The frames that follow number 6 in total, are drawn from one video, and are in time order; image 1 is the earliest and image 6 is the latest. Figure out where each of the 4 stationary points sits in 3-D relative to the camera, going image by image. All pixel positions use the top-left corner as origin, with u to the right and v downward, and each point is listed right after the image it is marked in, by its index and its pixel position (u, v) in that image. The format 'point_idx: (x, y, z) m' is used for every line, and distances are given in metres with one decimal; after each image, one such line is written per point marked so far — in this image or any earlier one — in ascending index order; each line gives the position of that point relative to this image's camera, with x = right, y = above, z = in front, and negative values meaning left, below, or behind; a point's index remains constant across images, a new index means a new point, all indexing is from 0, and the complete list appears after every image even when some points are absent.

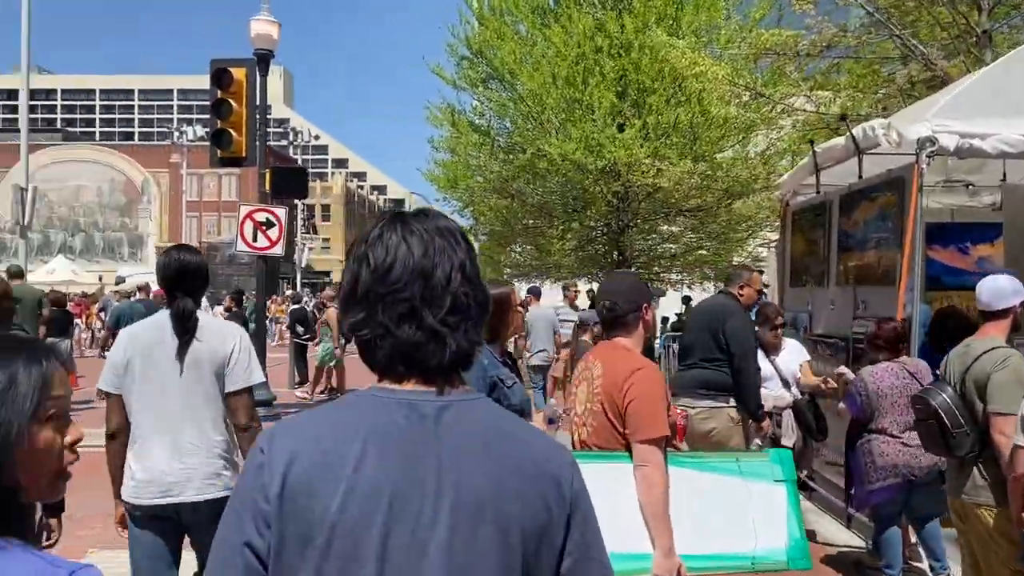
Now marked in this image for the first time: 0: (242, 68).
0: (-3.9, +3.2, +11.8) m
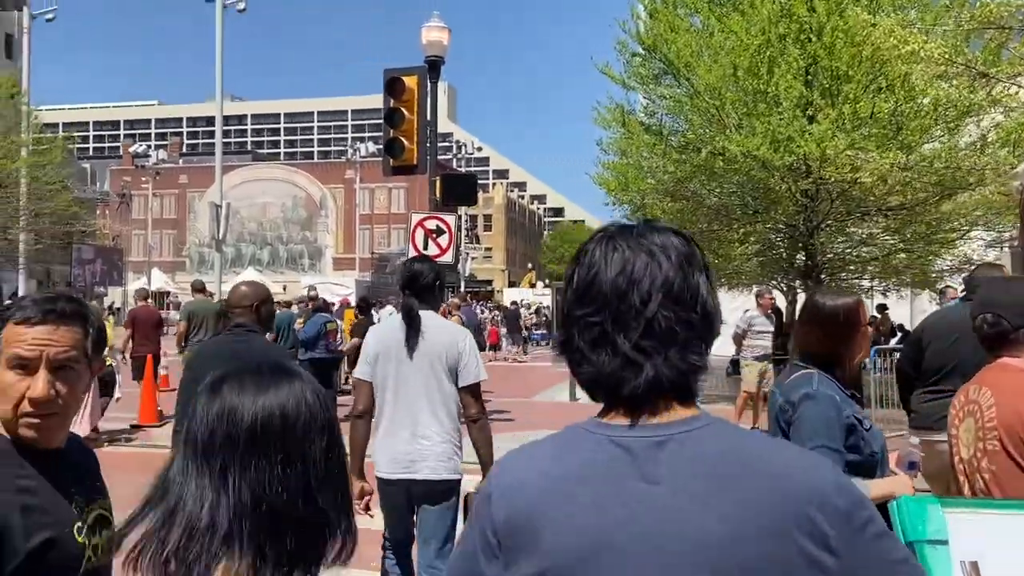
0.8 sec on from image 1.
0: (-1.4, +3.1, +11.7) m
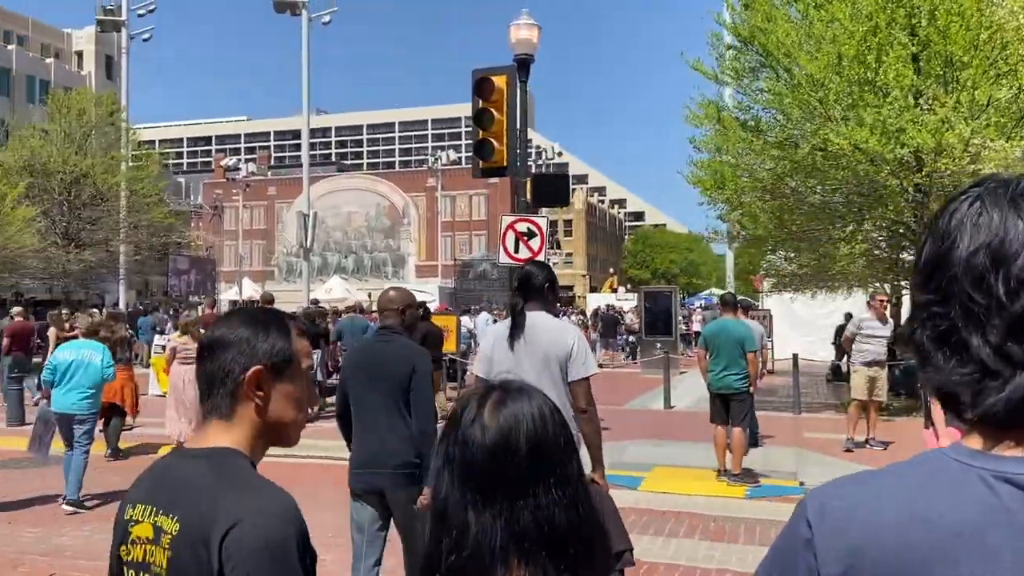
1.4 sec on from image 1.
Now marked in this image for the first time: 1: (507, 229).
0: (-0.1, +3.0, +11.4) m
1: (-0.1, +0.8, +11.3) m
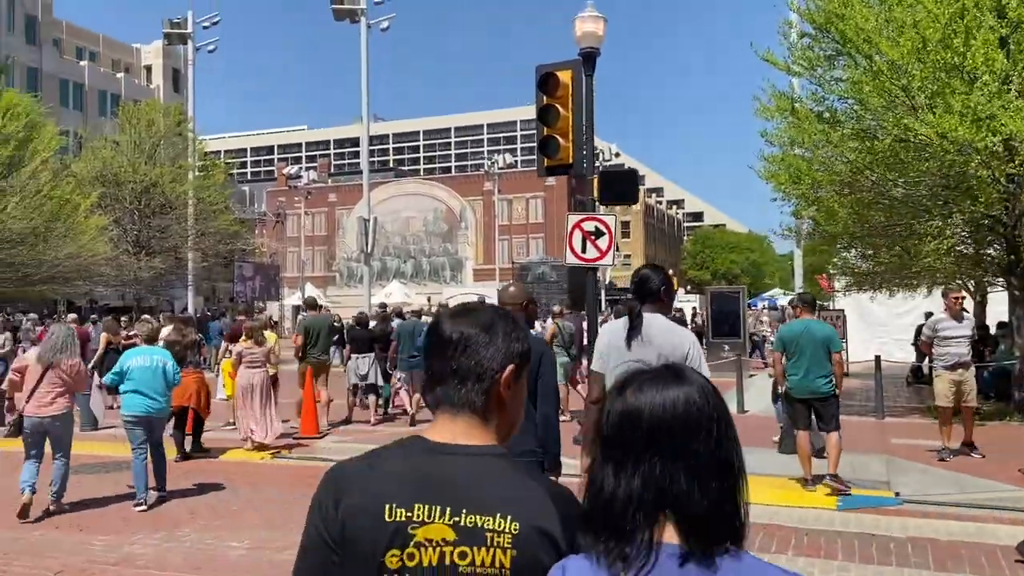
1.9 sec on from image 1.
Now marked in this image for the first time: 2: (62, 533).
0: (+0.8, +3.0, +11.1) m
1: (+0.8, +0.8, +11.0) m
2: (-4.0, -2.2, +7.1) m
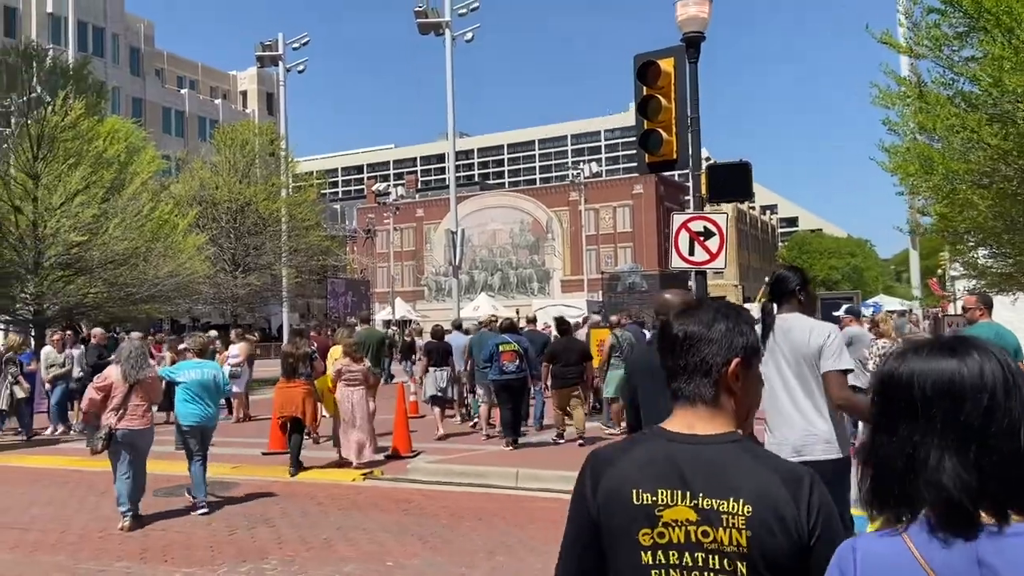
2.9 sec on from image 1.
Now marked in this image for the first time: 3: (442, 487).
0: (+2.0, +2.9, +10.2) m
1: (+2.1, +0.7, +10.1) m
2: (-3.0, -2.3, +6.7) m
3: (-0.8, -2.4, +9.6) m
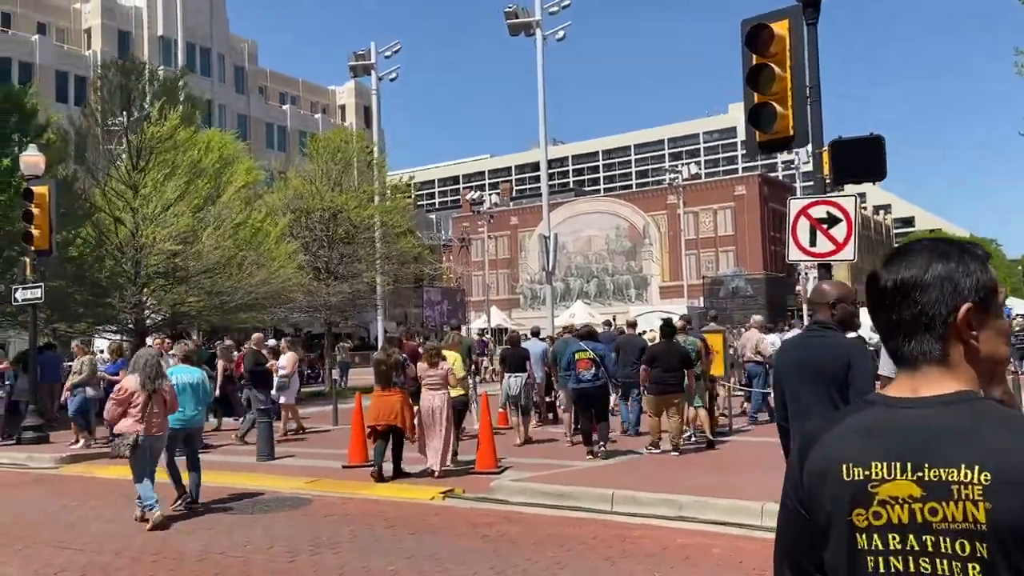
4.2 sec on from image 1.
0: (+3.0, +3.0, +8.9) m
1: (+3.1, +0.8, +8.7) m
2: (-2.4, -2.3, +6.0) m
3: (+0.2, -2.4, +8.6) m
